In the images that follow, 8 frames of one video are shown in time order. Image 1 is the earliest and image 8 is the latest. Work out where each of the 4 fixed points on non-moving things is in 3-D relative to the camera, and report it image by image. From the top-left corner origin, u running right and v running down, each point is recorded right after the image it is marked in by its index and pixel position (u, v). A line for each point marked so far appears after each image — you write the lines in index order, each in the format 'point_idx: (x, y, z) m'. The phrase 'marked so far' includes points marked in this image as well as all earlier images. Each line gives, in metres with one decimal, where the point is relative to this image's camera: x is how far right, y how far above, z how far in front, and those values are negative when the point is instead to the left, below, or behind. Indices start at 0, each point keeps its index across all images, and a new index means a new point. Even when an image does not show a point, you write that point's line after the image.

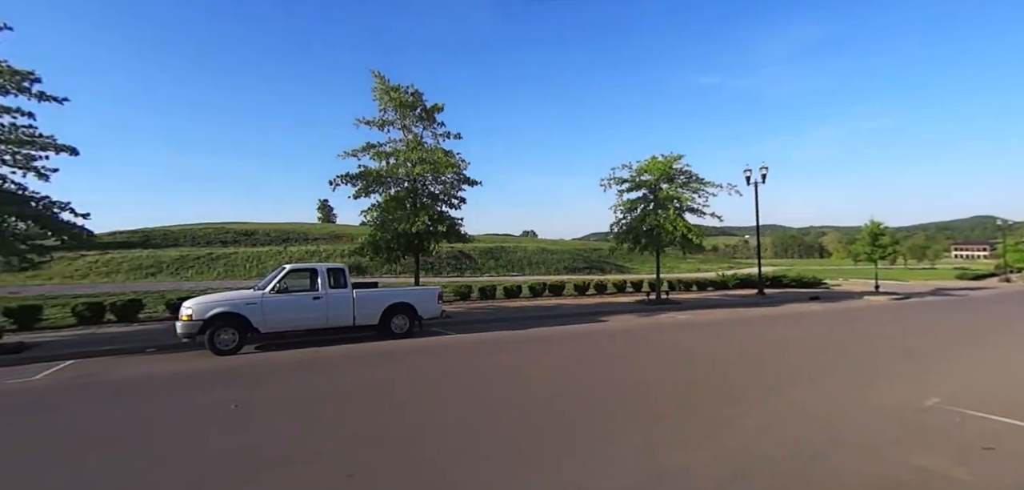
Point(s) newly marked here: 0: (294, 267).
0: (-5.2, -0.5, +11.2) m
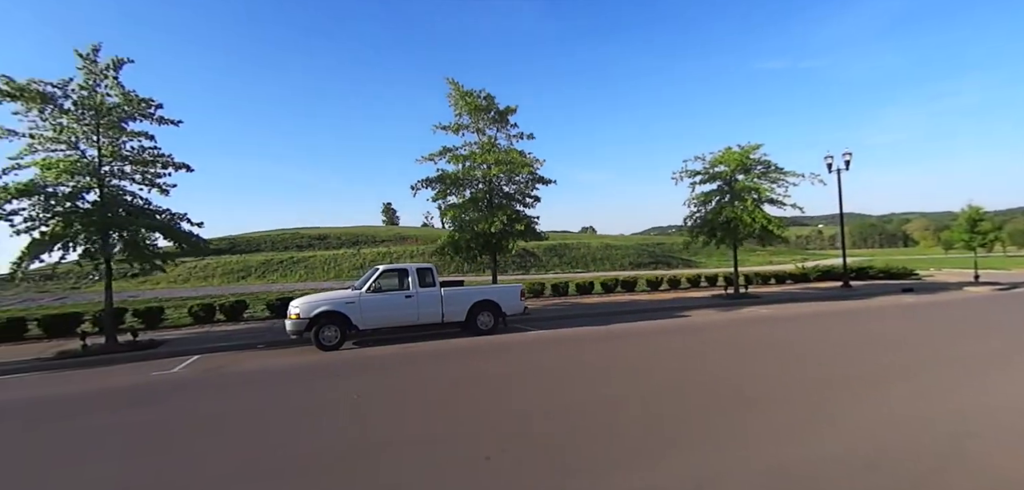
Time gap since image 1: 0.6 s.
0: (-3.1, -0.6, +11.9) m
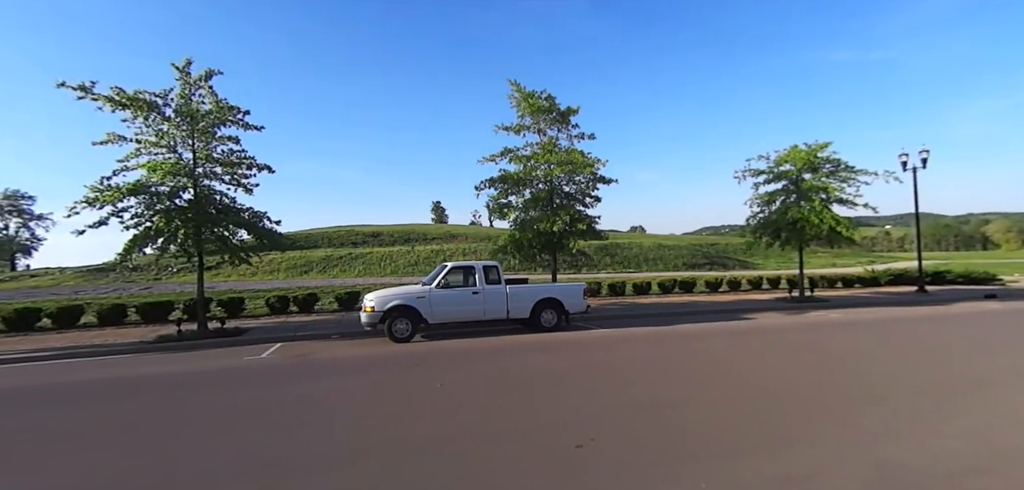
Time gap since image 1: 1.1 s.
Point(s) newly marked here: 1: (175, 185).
0: (-1.5, -0.5, +12.3) m
1: (-9.8, +1.8, +13.6) m
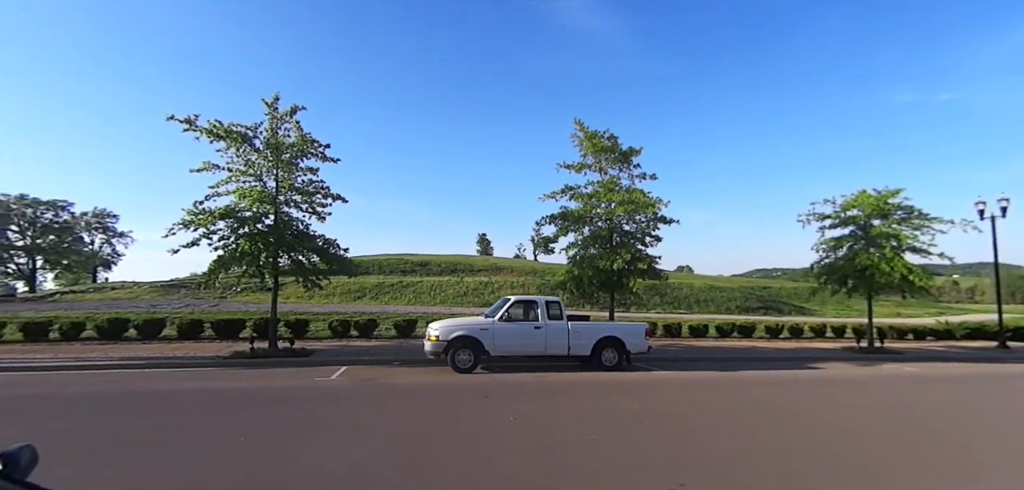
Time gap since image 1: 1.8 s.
0: (+0.2, -1.4, +12.5) m
1: (-7.9, +1.1, +14.6) m
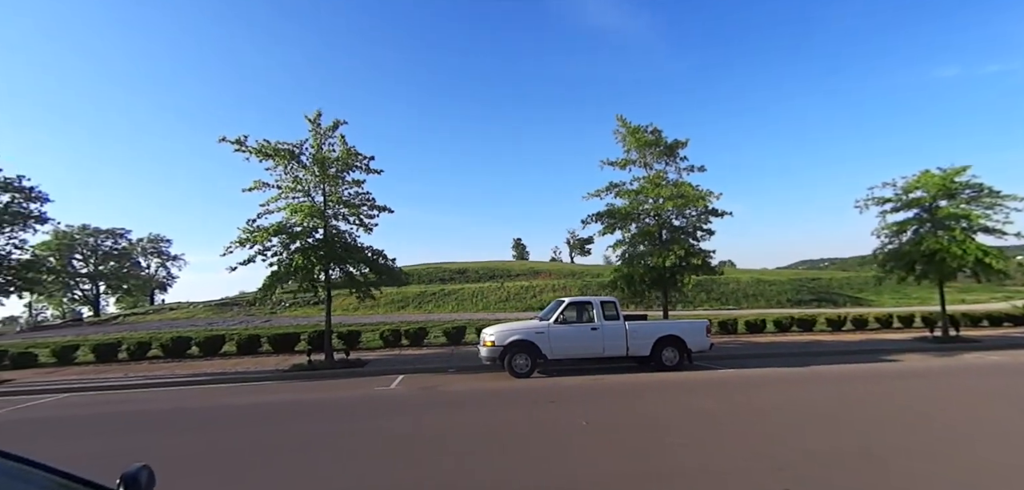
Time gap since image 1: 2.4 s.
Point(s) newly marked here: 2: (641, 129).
0: (+1.6, -1.4, +12.3) m
1: (-6.4, +0.6, +14.9) m
2: (+4.2, +3.8, +15.3) m
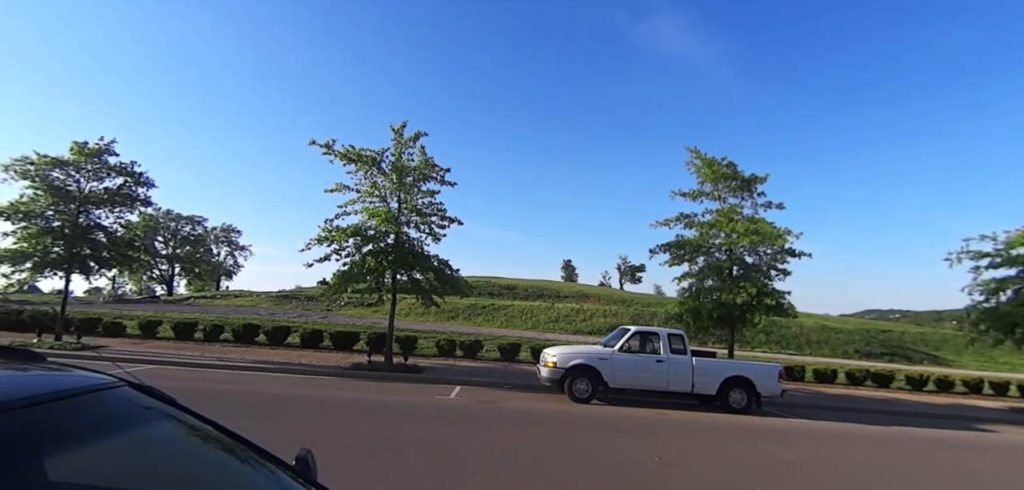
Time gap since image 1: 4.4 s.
0: (+3.3, -2.2, +12.1) m
1: (-4.3, +0.5, +15.5) m
2: (+6.6, +2.7, +15.0) m
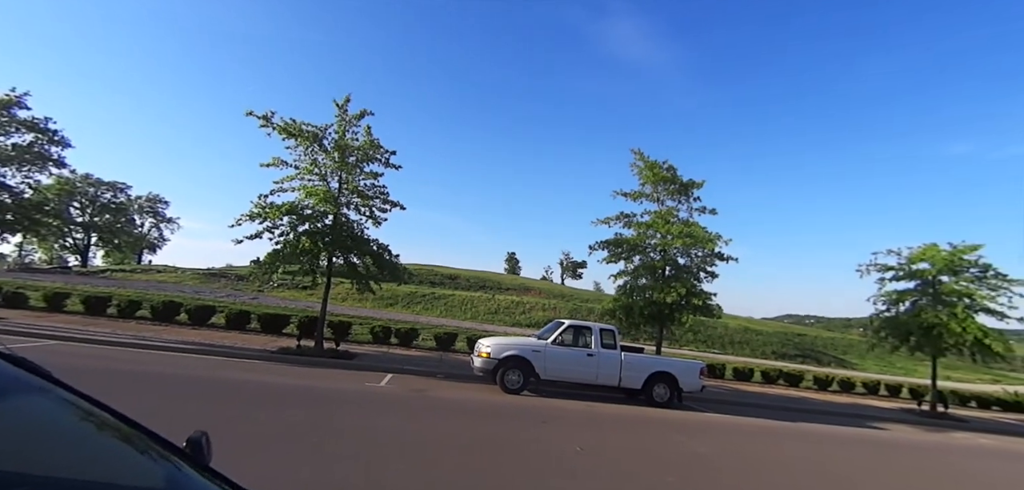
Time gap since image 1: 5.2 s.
0: (+1.6, -2.0, +12.3) m
1: (-6.1, +1.1, +14.8) m
2: (+4.9, +2.6, +15.5) m
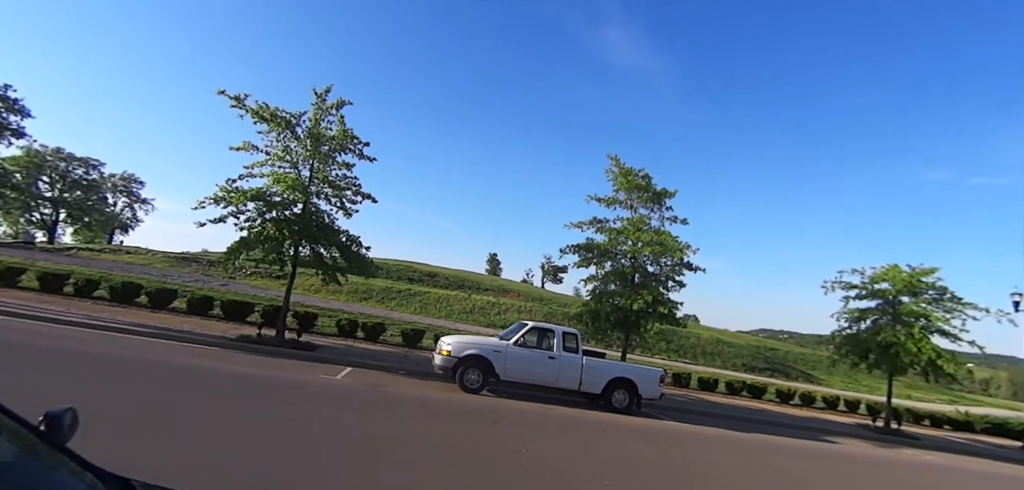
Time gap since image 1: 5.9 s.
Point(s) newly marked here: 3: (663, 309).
0: (+0.6, -2.1, +12.3) m
1: (-6.9, +1.4, +14.6) m
2: (+4.1, +2.4, +15.6) m
3: (+4.7, -2.0, +14.5) m
